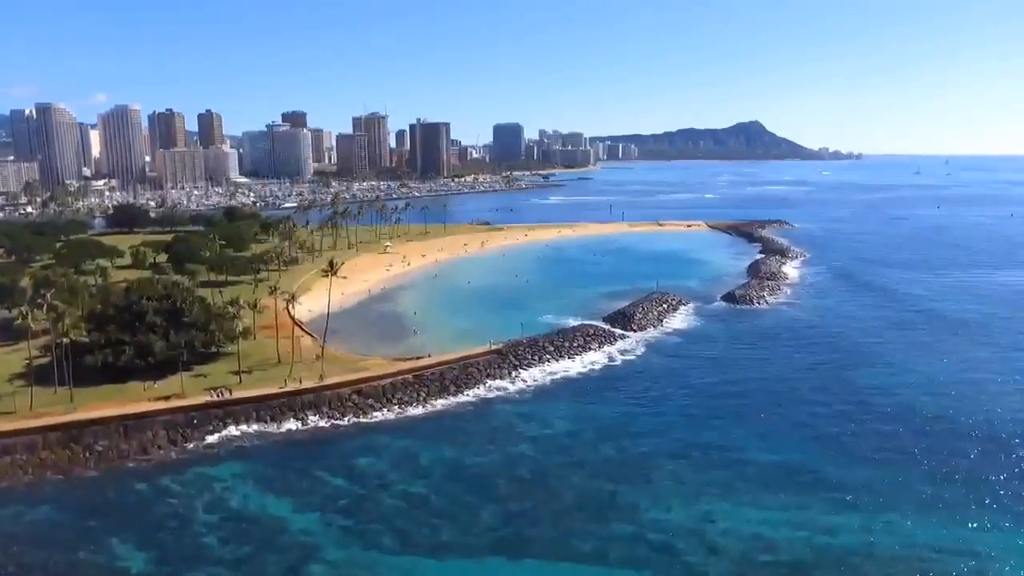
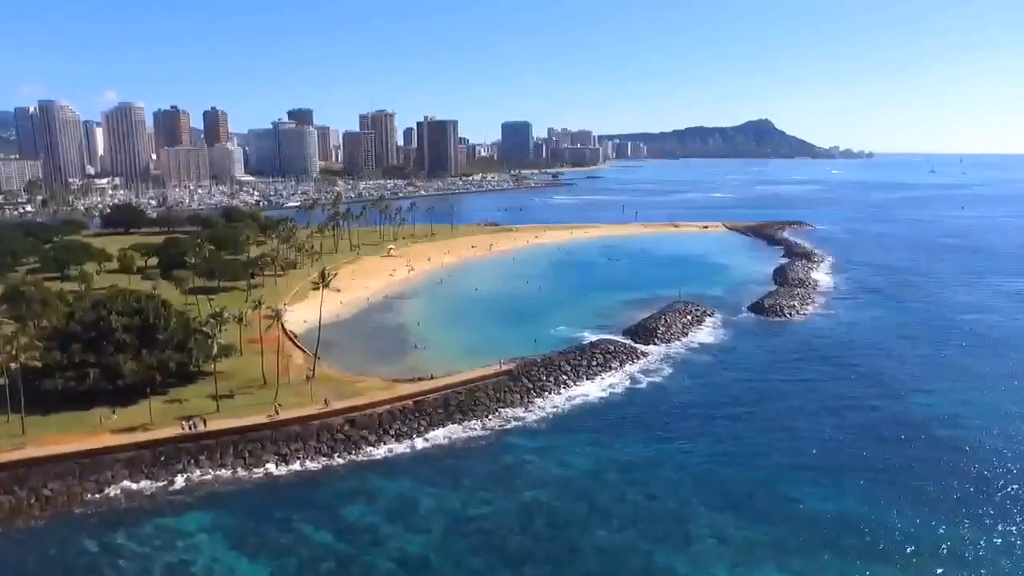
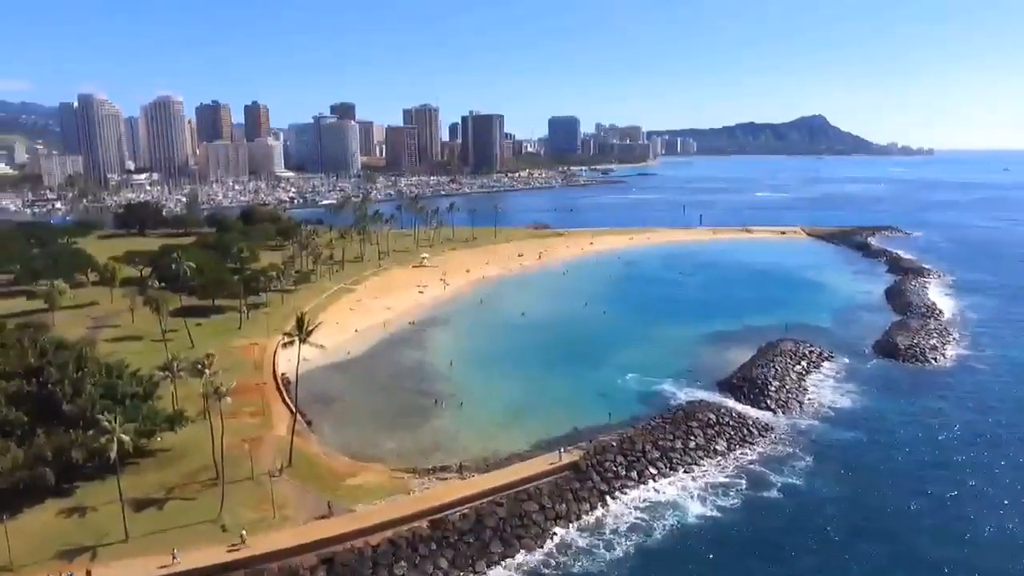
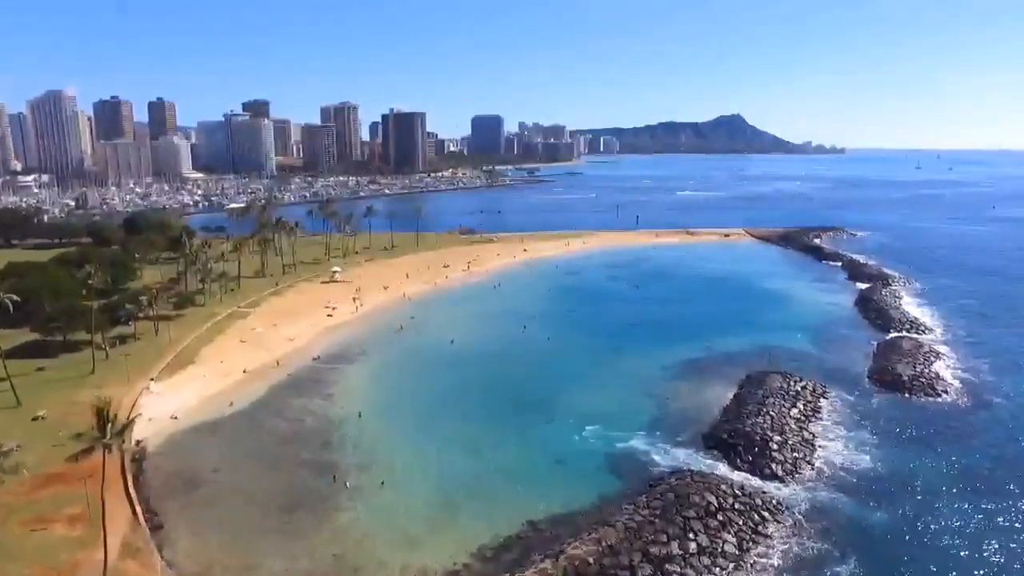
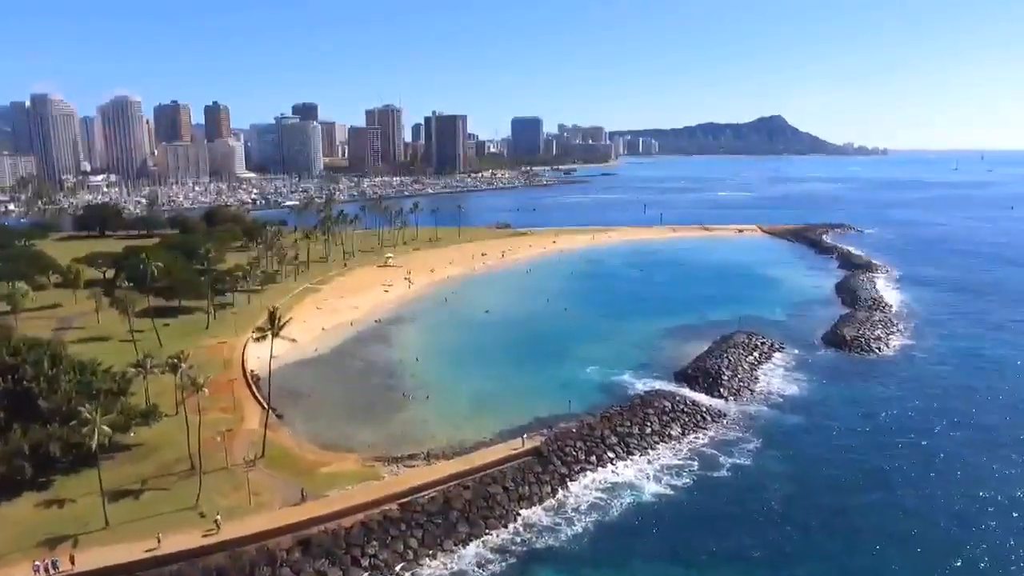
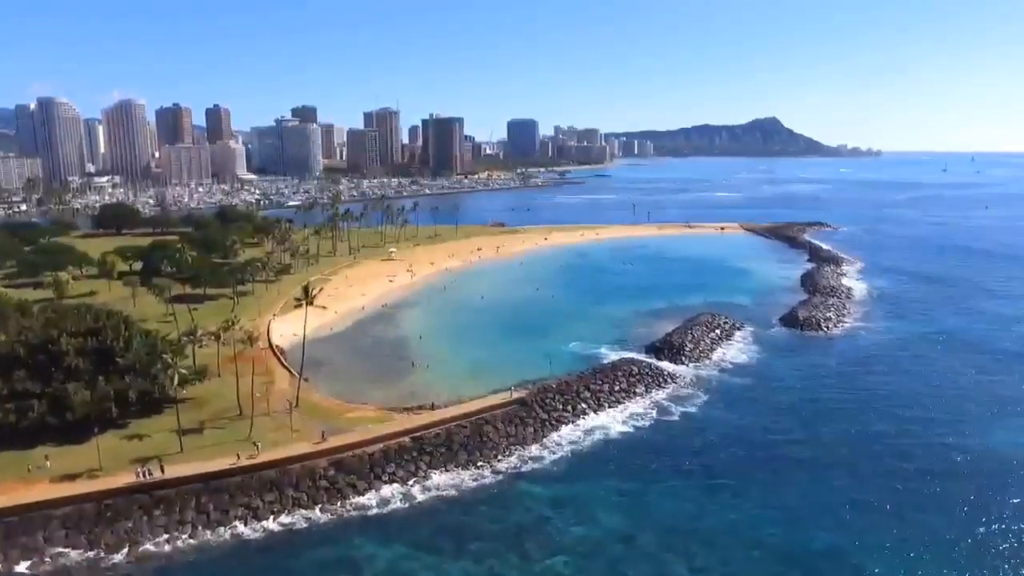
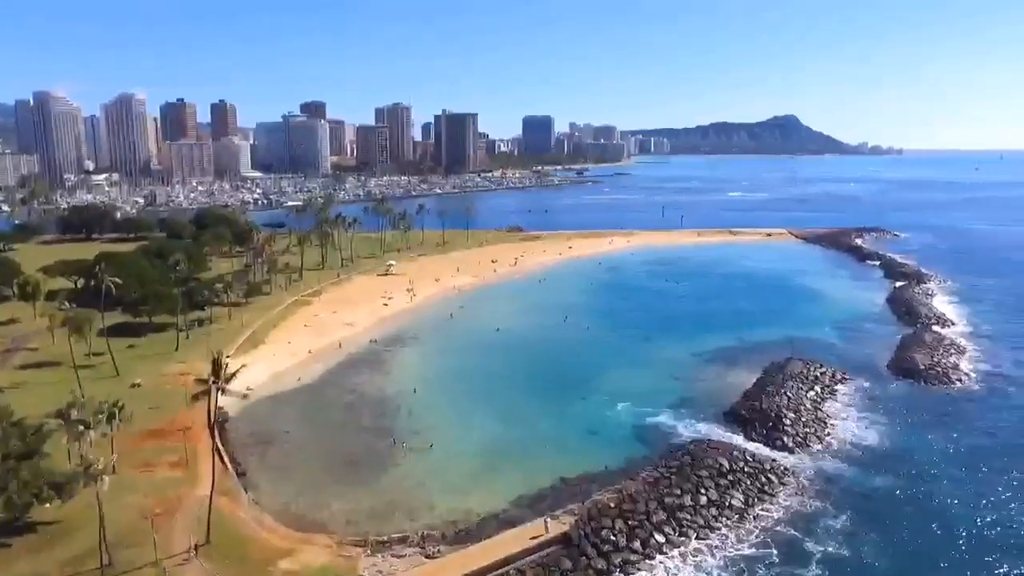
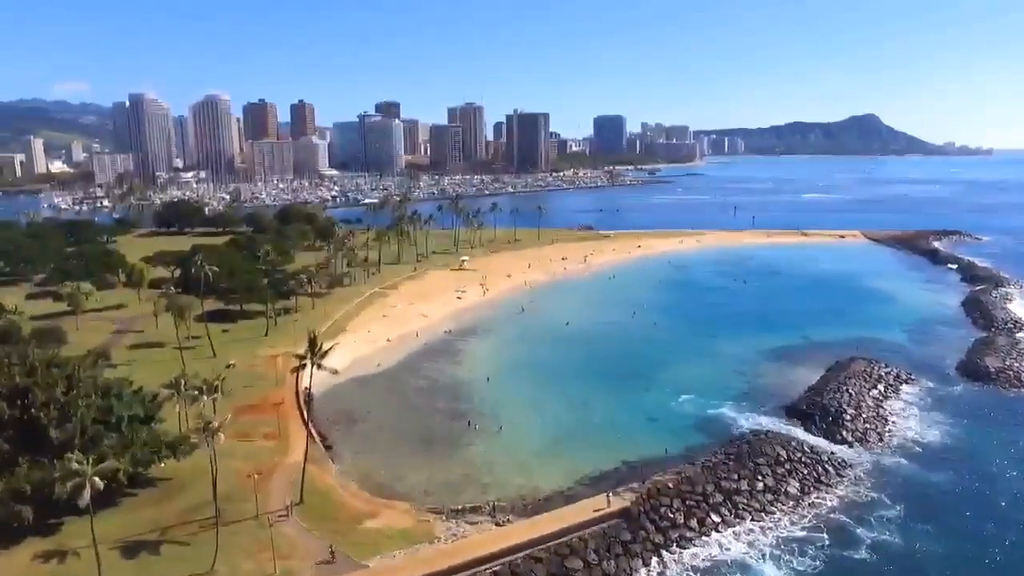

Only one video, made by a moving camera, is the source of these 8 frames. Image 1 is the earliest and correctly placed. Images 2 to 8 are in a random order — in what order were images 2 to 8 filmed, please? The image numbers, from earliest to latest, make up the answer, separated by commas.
2, 6, 5, 3, 8, 7, 4
